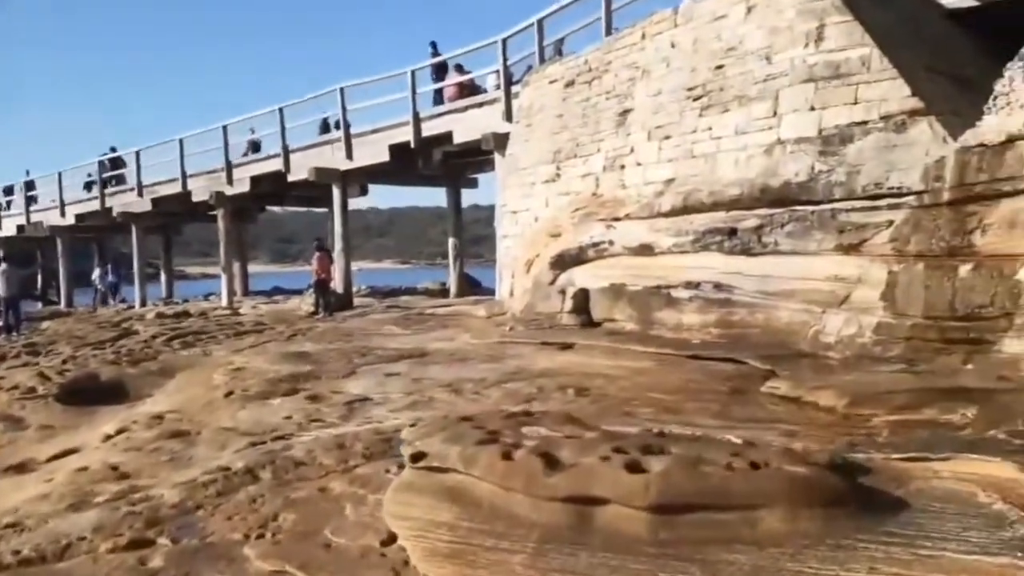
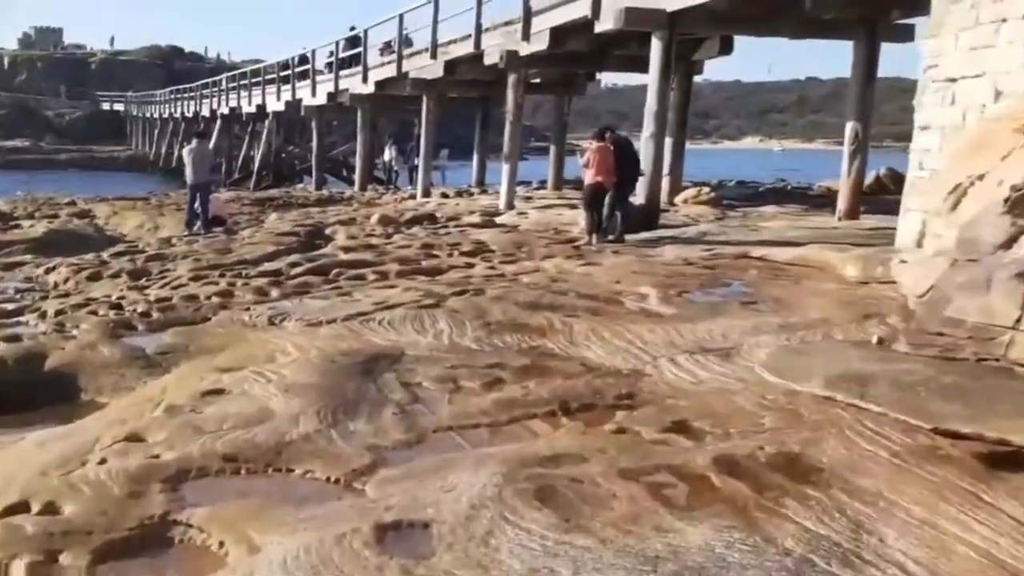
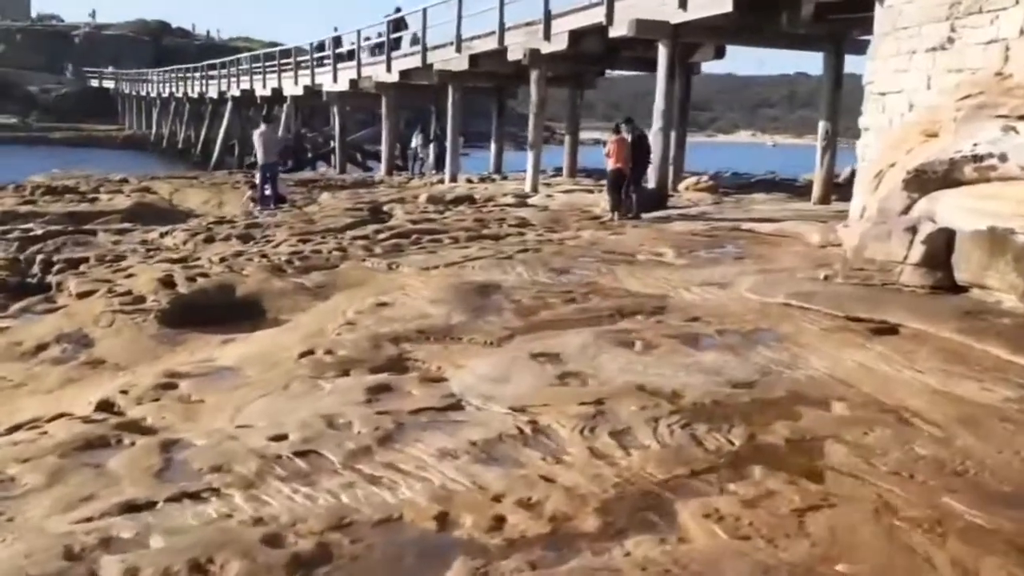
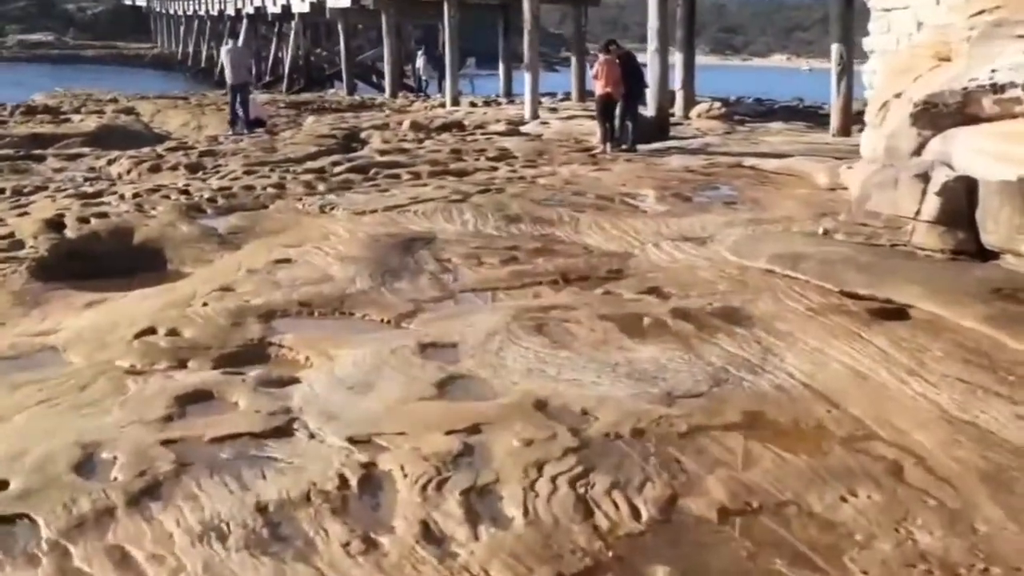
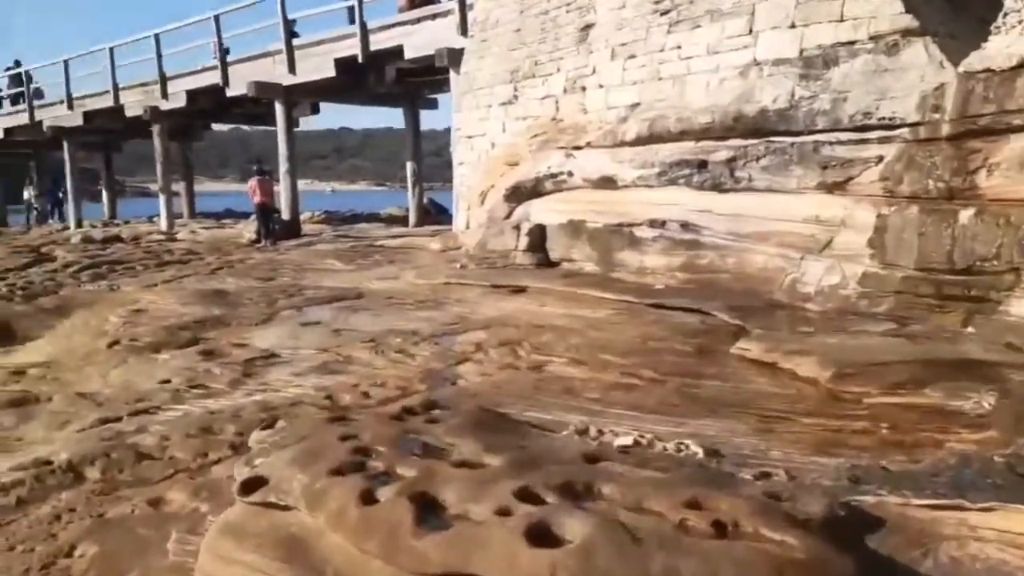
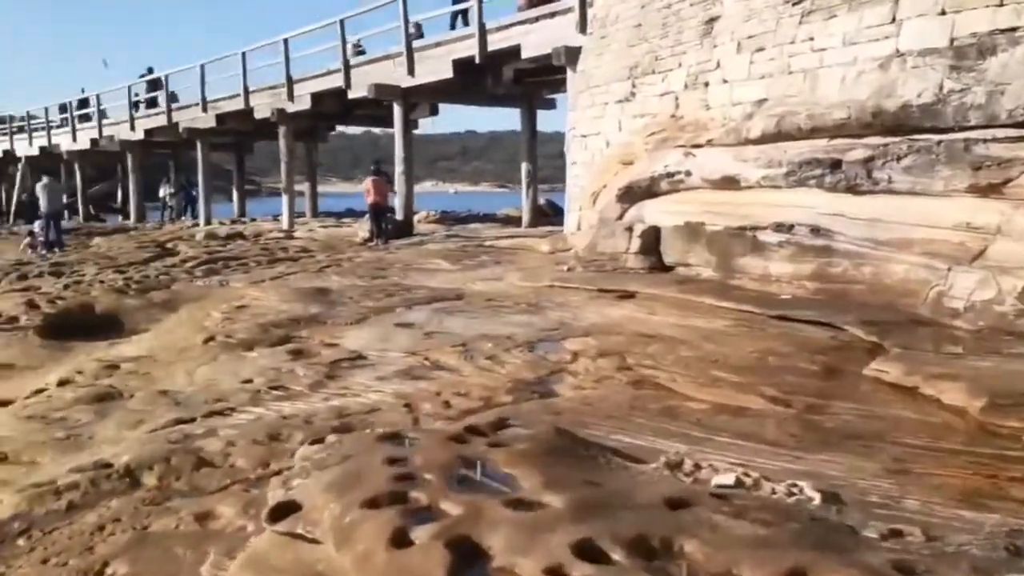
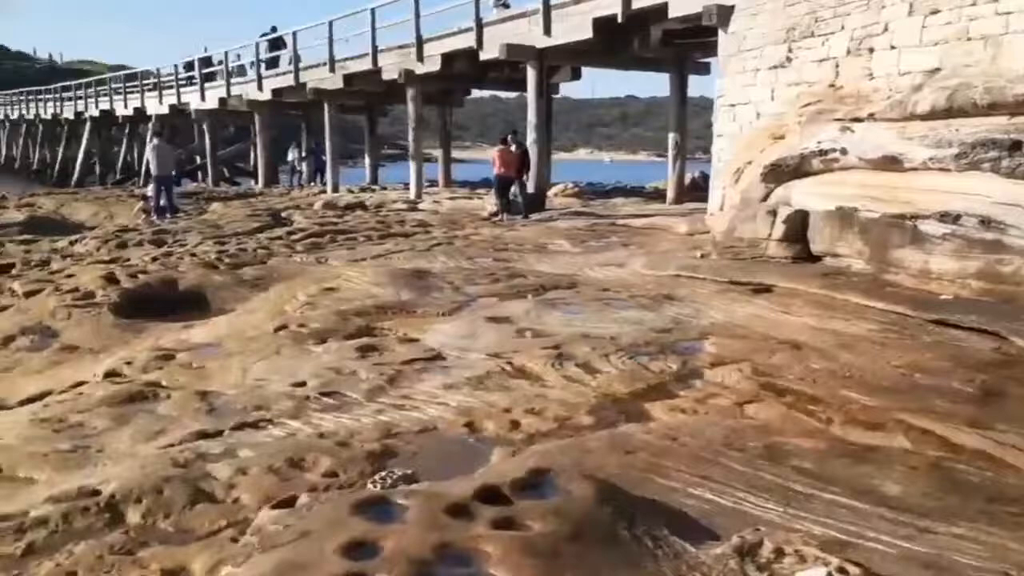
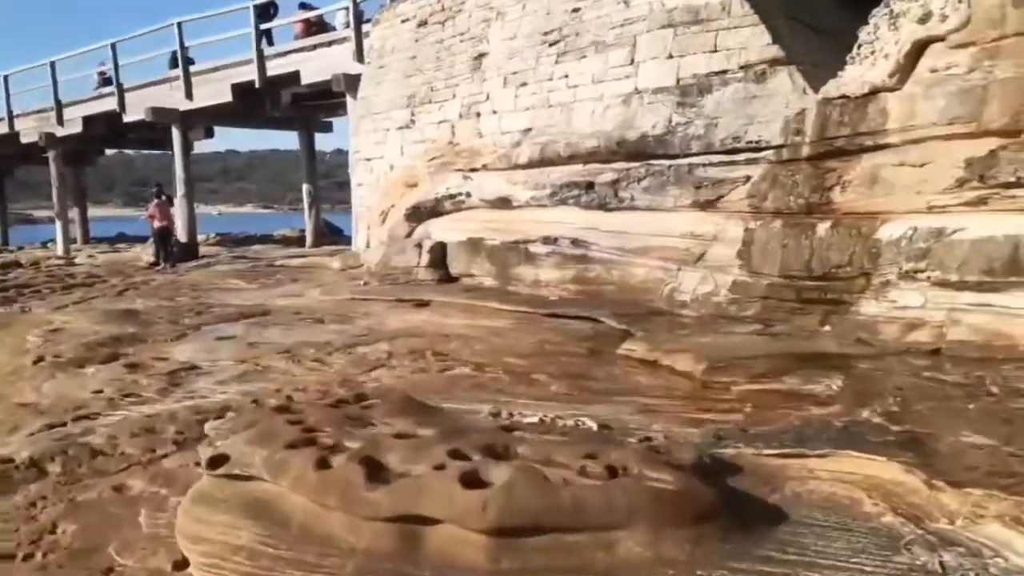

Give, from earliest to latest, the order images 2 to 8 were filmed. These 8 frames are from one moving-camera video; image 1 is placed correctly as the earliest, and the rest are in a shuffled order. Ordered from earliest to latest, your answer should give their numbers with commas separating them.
8, 5, 6, 7, 3, 4, 2
